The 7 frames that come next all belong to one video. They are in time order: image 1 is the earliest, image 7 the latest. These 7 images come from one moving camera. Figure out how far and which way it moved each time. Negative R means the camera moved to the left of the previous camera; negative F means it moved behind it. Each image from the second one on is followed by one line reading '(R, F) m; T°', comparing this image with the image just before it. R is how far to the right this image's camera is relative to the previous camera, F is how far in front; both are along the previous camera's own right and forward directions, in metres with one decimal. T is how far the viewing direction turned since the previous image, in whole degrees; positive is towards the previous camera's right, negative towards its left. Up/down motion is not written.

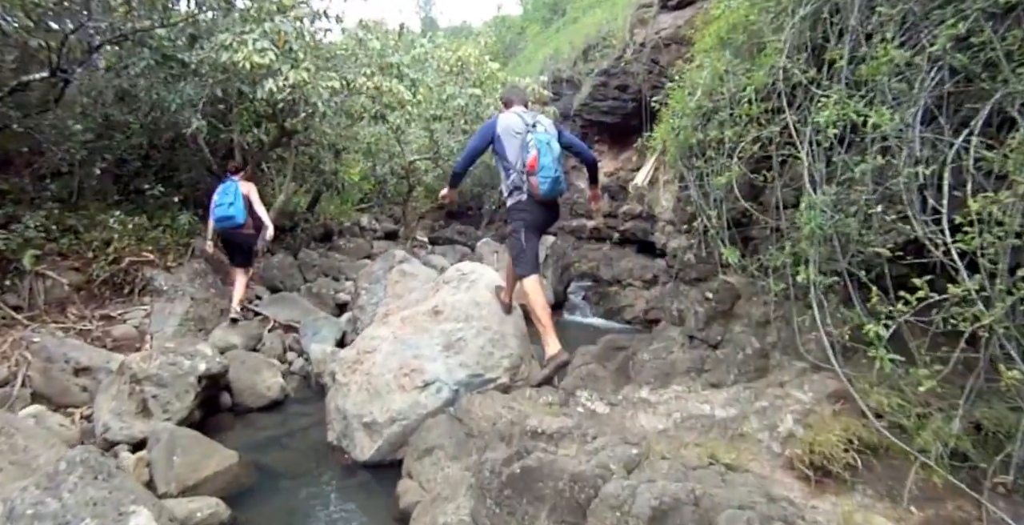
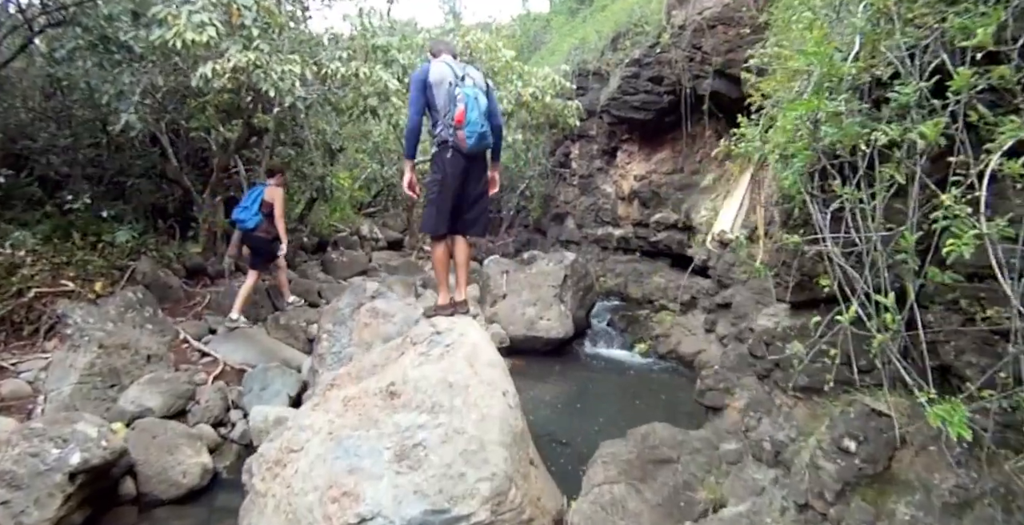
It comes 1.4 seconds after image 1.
(+0.2, +1.6) m; -2°
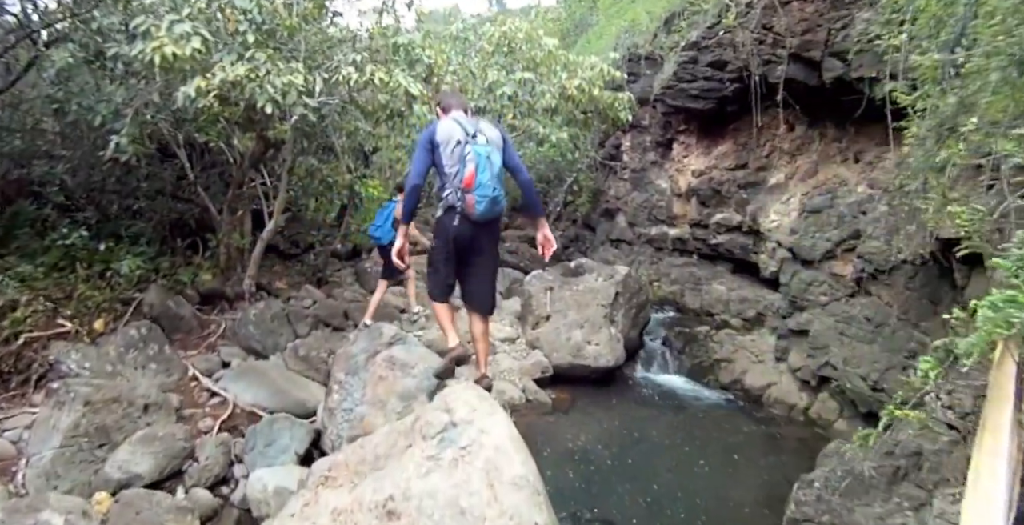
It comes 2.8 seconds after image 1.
(+0.1, +0.8) m; -5°
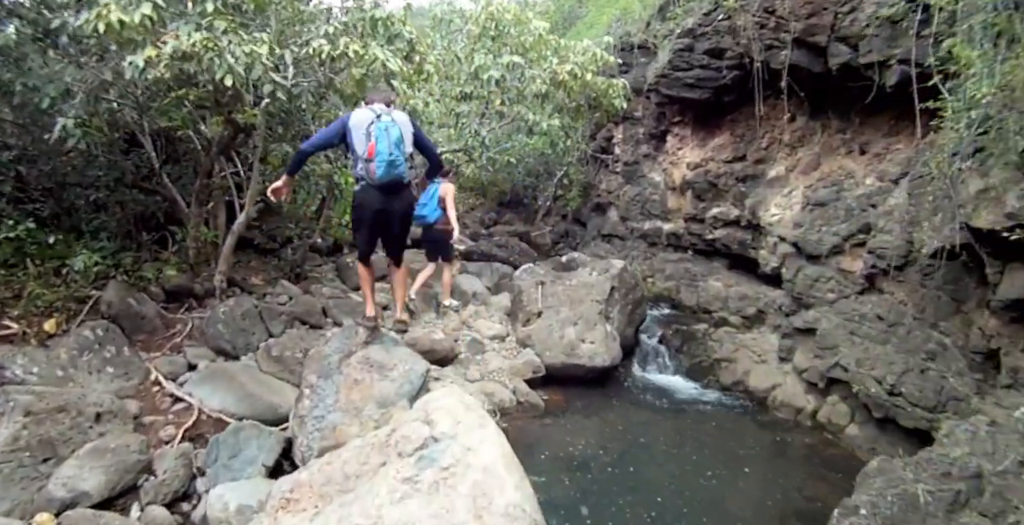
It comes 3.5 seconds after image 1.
(0.0, +0.4) m; +1°
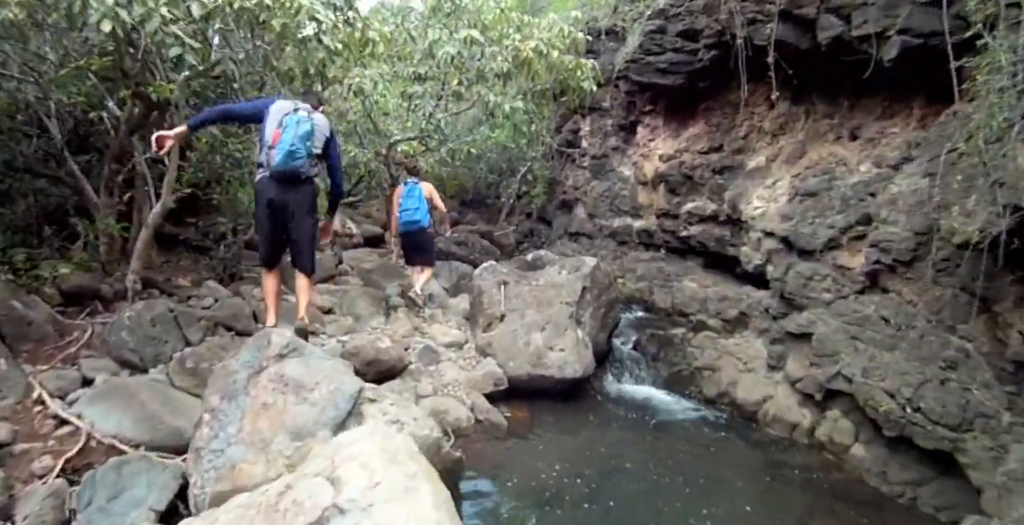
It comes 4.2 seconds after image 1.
(+0.1, +0.8) m; +3°
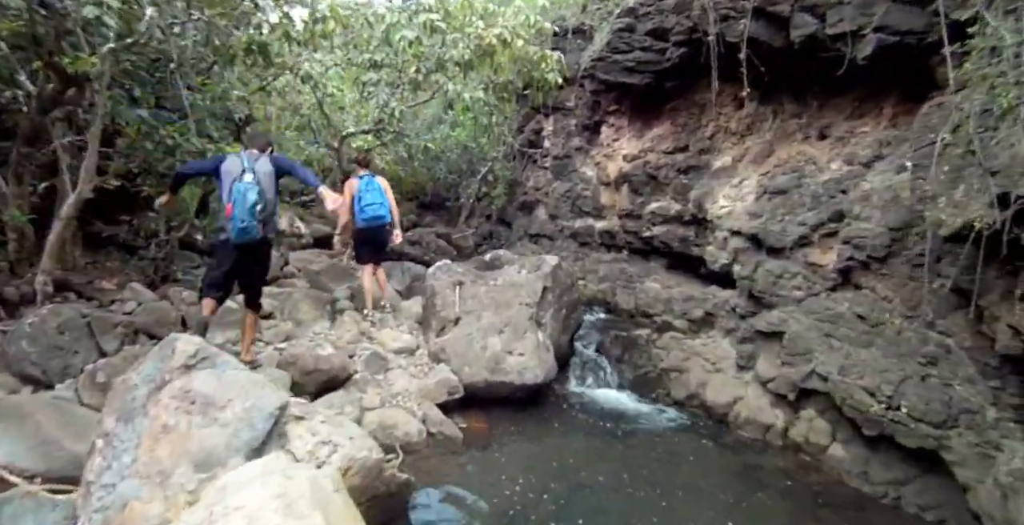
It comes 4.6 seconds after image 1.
(-0.1, +0.3) m; +4°
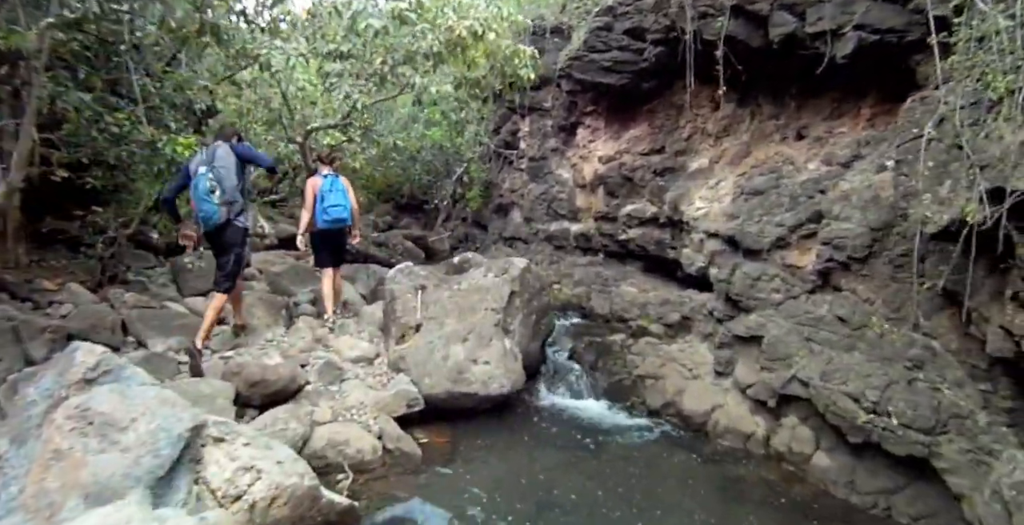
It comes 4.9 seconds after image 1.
(+0.1, +0.3) m; +2°
